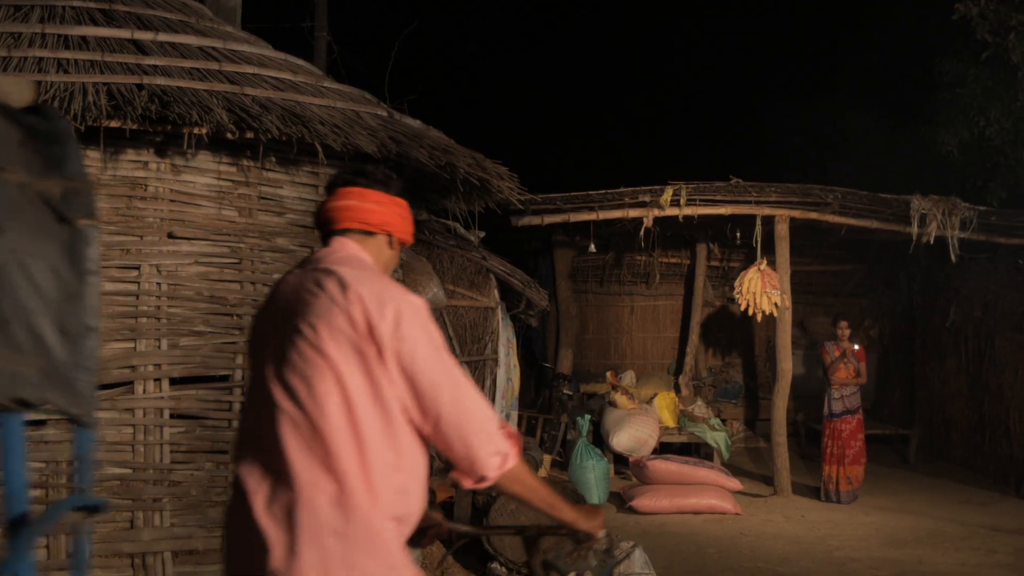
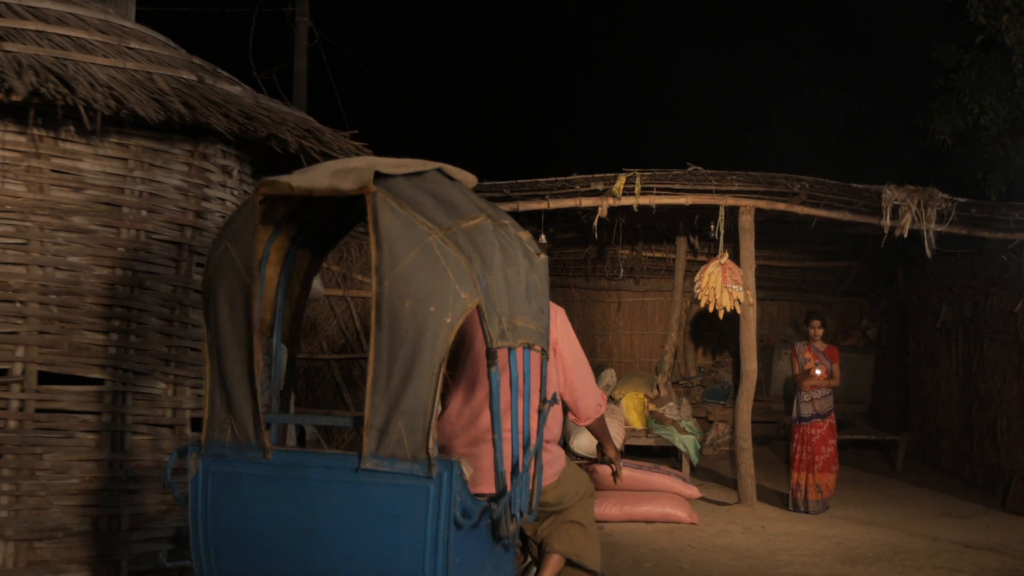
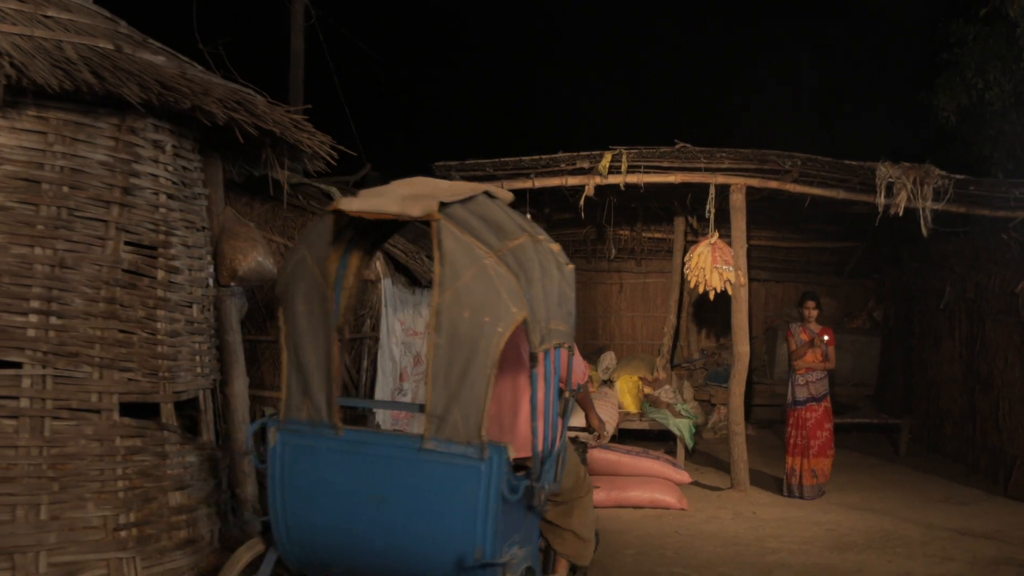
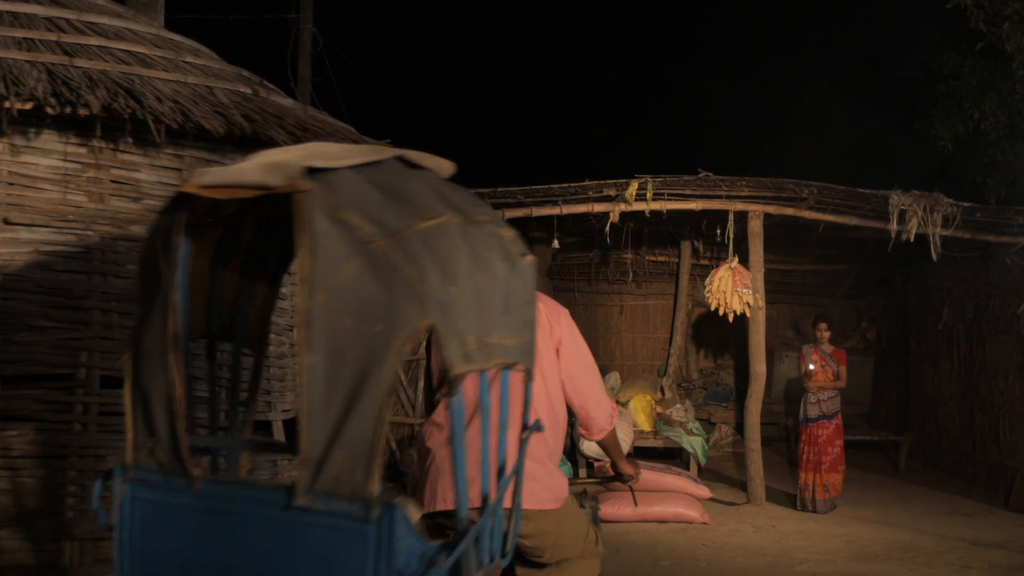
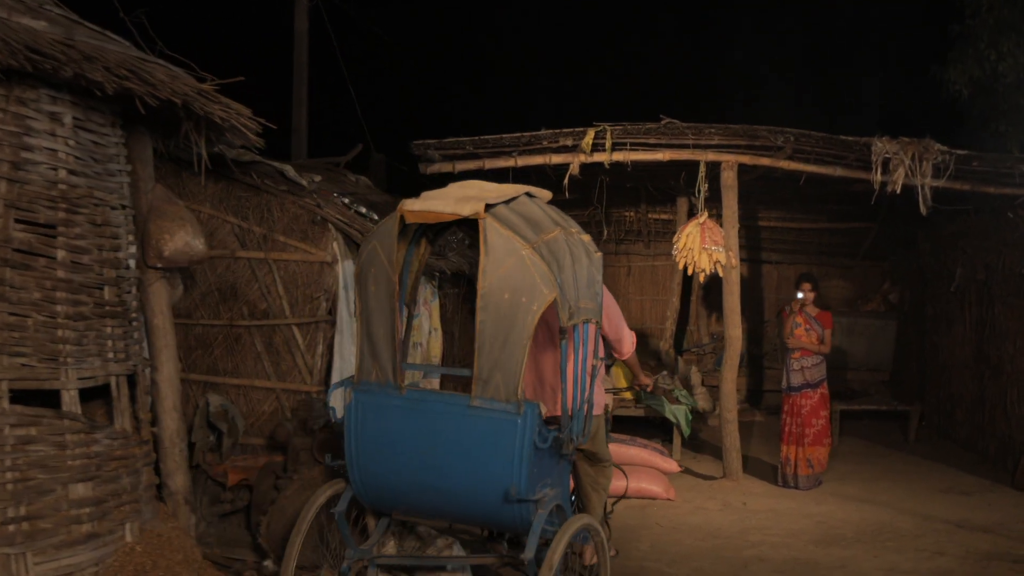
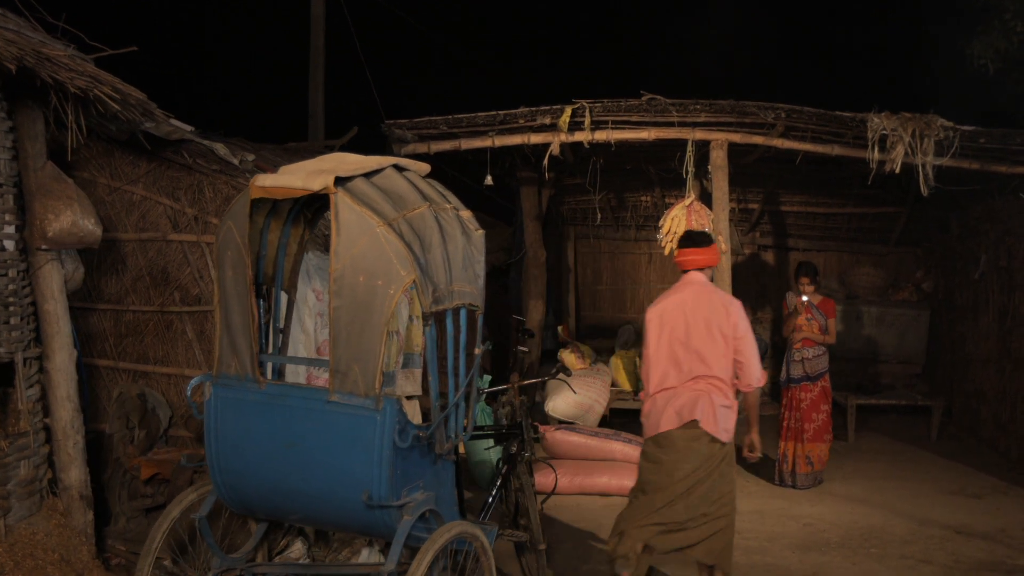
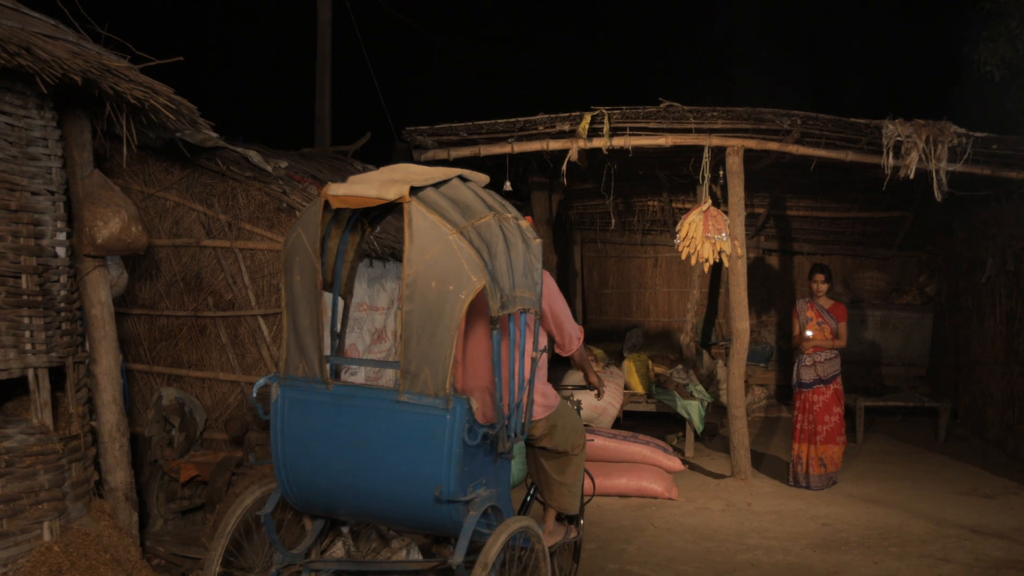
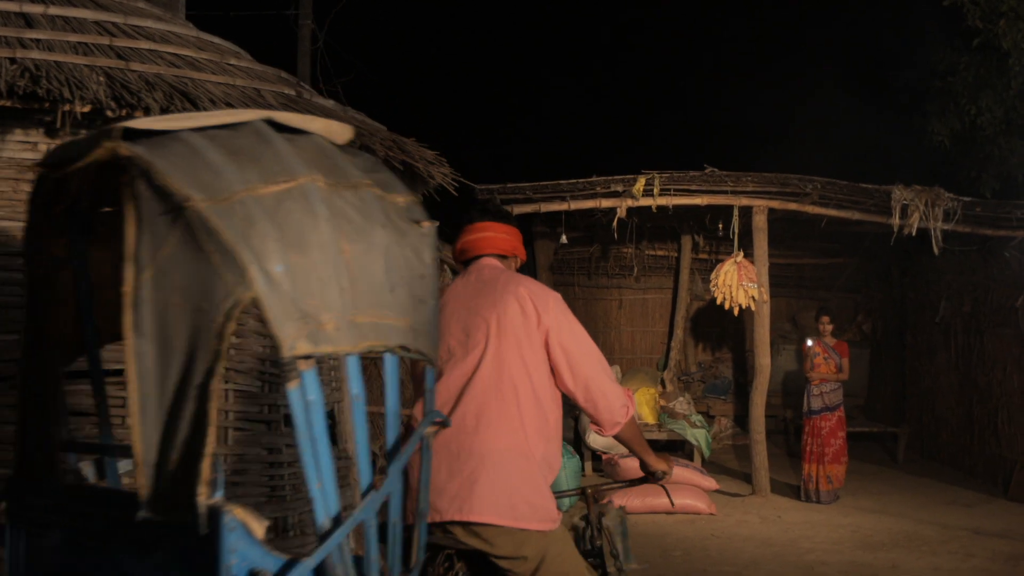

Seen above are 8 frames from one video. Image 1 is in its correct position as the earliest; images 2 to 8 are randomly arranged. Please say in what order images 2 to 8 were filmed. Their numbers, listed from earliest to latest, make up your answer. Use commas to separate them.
8, 4, 2, 3, 5, 7, 6
